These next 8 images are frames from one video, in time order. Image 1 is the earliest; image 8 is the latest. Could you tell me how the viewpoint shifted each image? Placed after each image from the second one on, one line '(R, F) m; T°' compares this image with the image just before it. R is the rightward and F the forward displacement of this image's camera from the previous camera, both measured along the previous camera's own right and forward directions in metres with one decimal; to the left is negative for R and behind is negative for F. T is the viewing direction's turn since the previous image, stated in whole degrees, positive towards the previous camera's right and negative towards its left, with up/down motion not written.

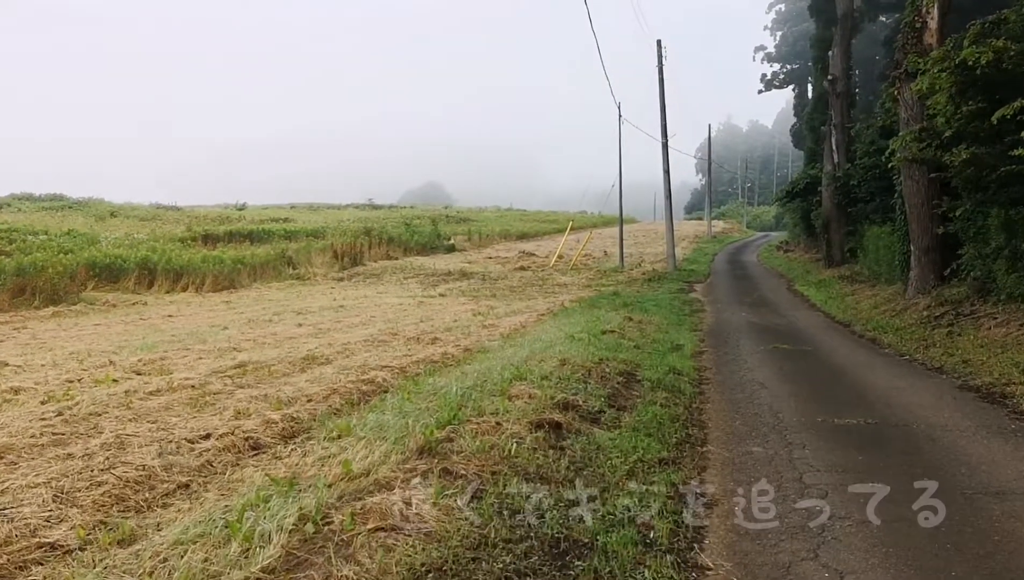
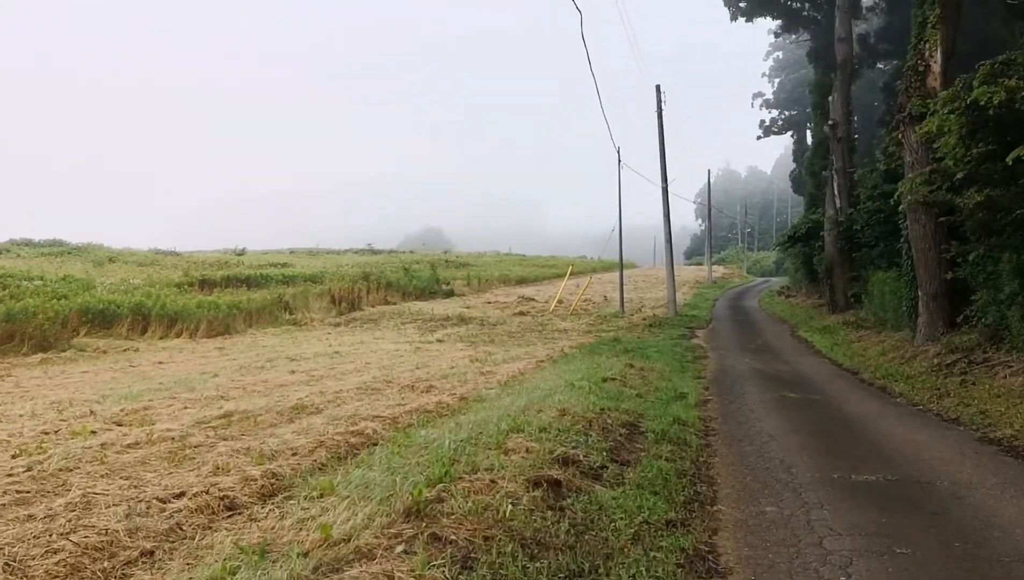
(0.0, +0.3) m; 0°
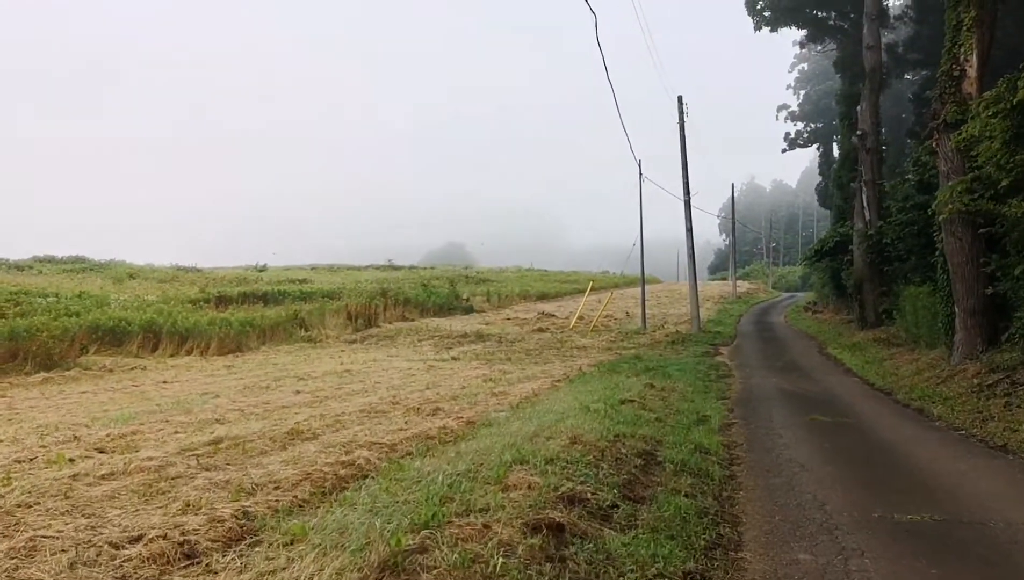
(+0.2, +0.5) m; -2°
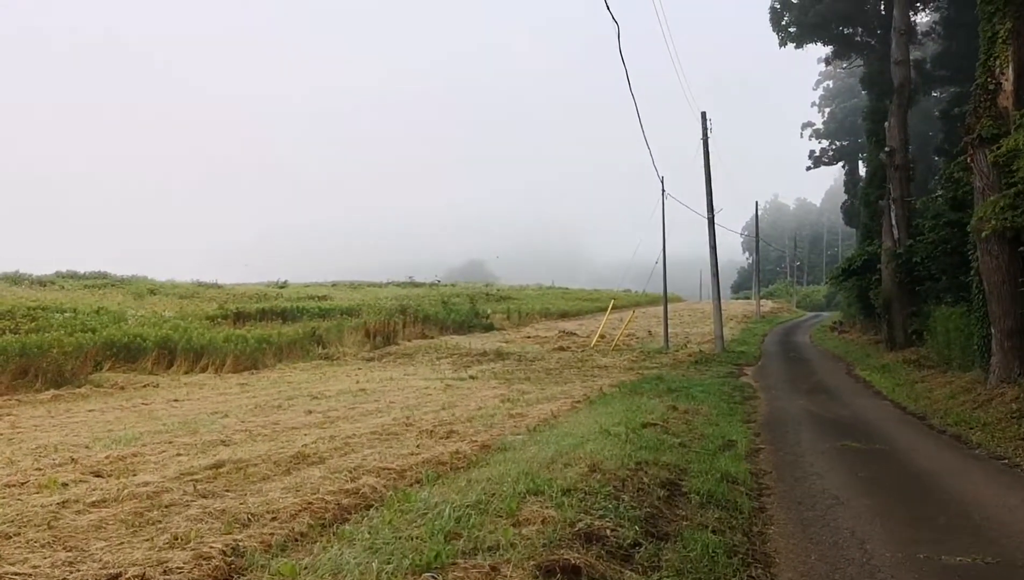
(+0.1, +0.4) m; -2°
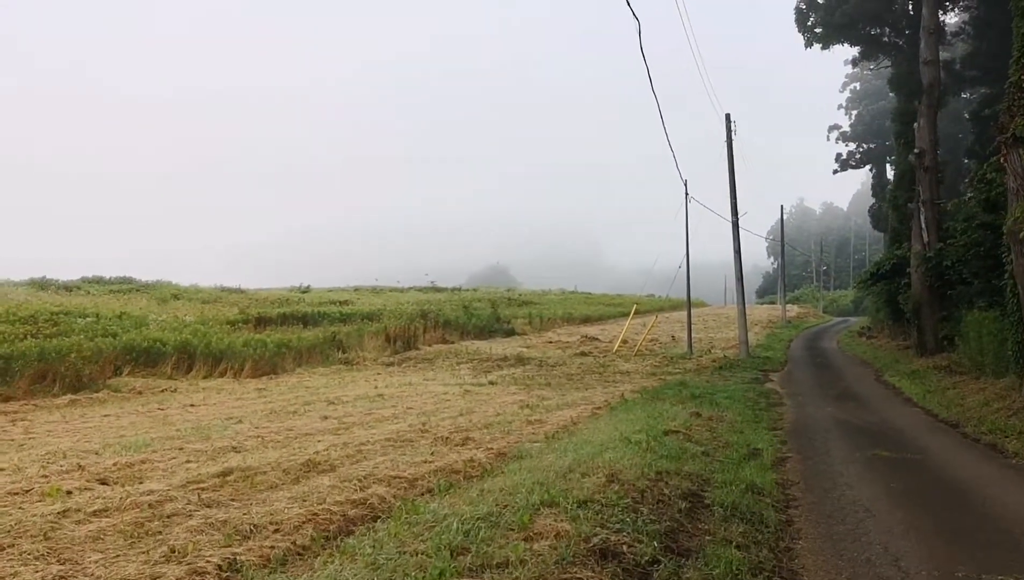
(+0.1, +0.2) m; -2°
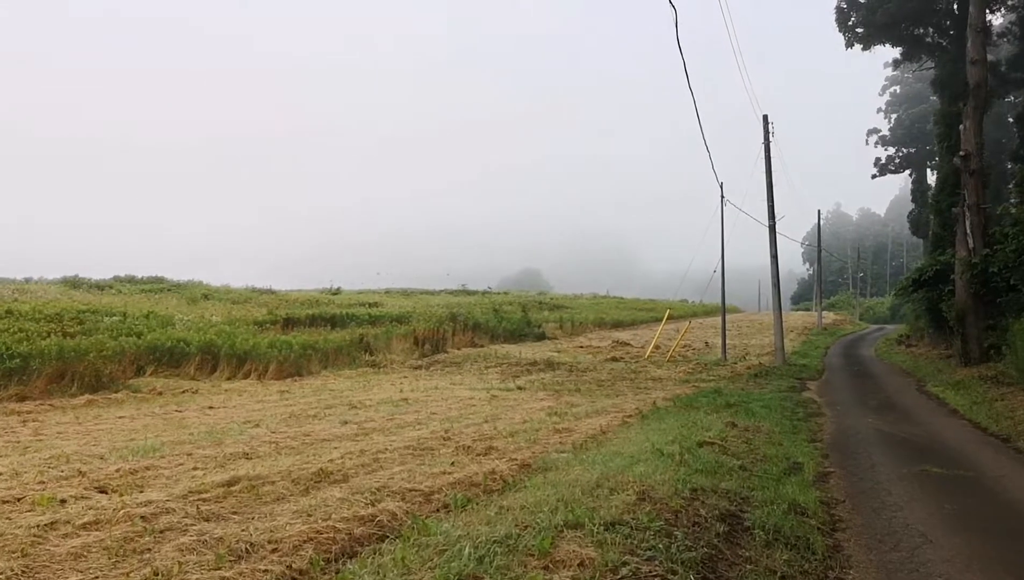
(+0.1, +0.5) m; -2°
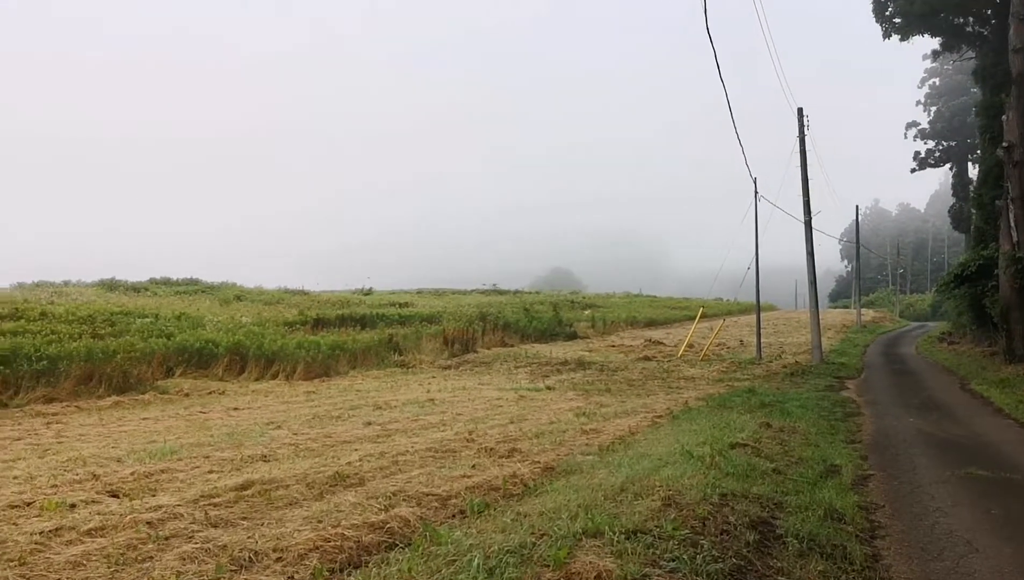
(+0.1, +0.3) m; -3°
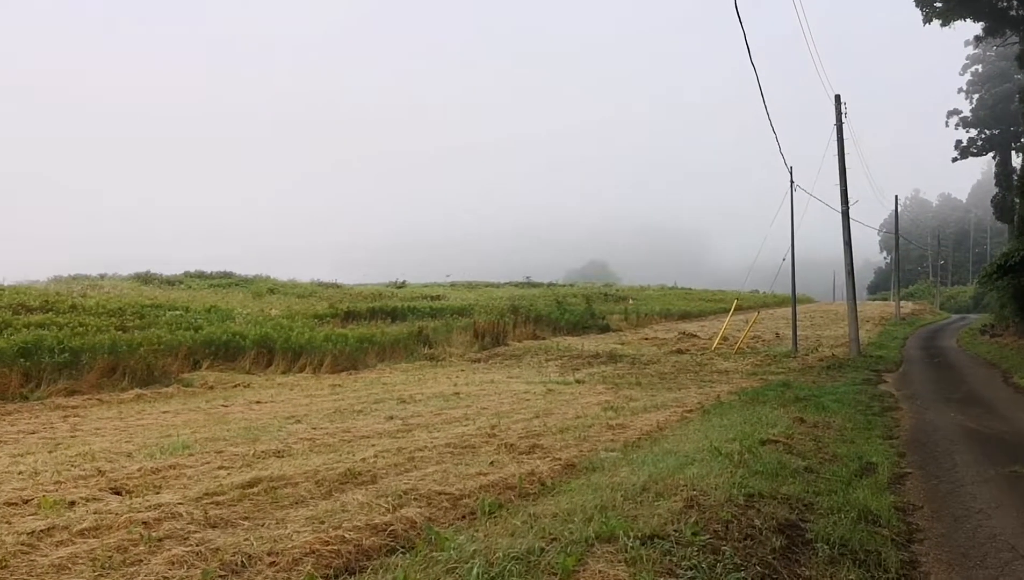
(+0.2, +0.3) m; -3°
